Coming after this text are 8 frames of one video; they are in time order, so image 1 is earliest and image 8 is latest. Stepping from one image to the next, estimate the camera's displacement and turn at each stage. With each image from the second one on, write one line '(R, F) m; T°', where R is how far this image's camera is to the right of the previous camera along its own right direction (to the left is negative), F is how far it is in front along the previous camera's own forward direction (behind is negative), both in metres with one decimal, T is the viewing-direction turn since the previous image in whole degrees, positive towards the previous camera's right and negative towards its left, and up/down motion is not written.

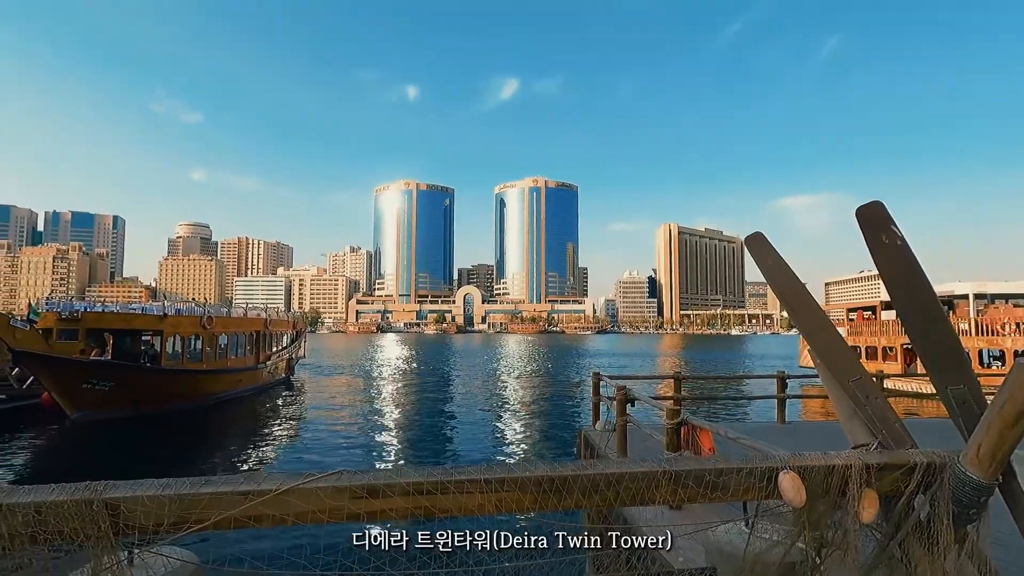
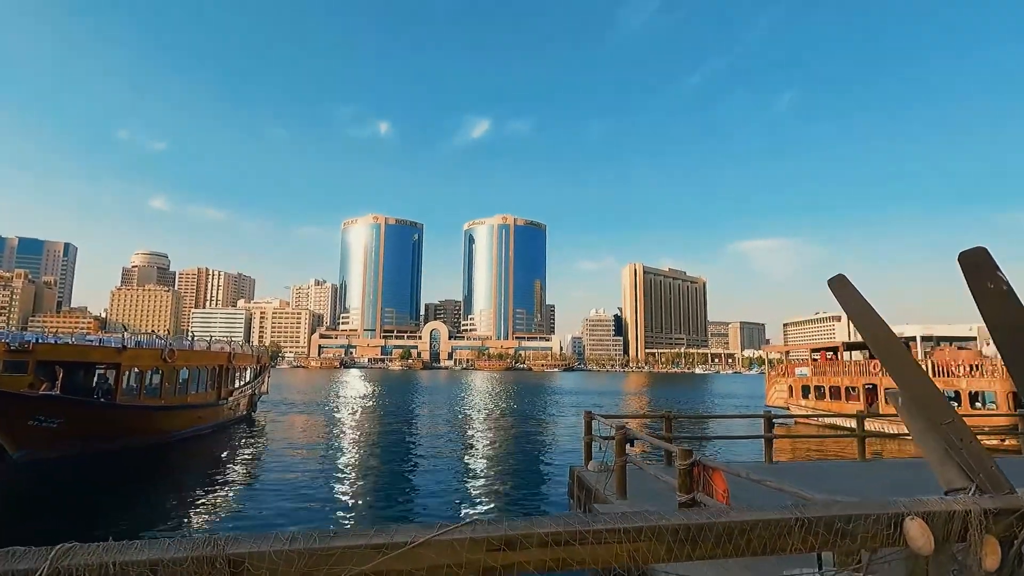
(-0.4, +0.1) m; +3°
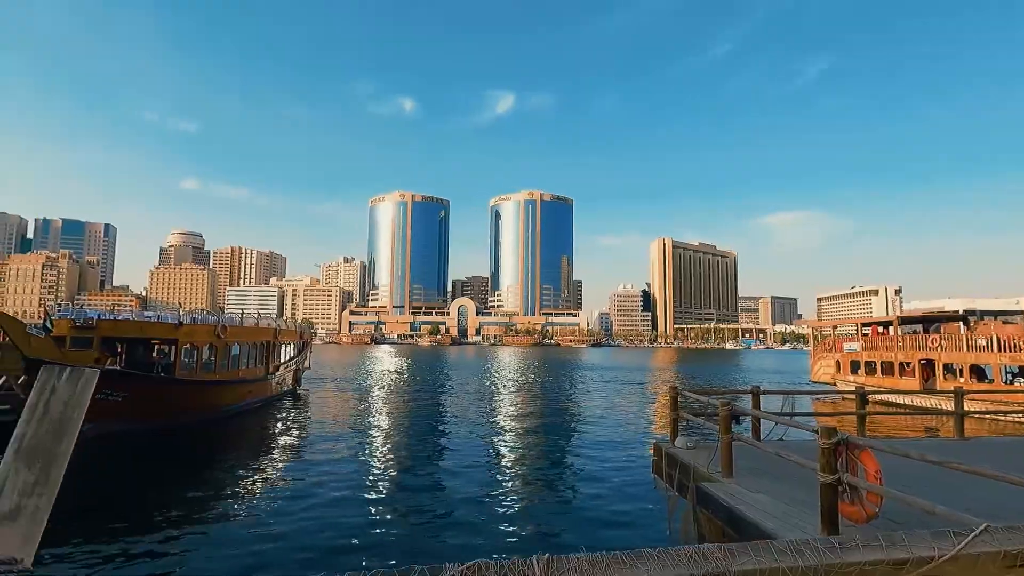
(-0.9, +0.3) m; -3°
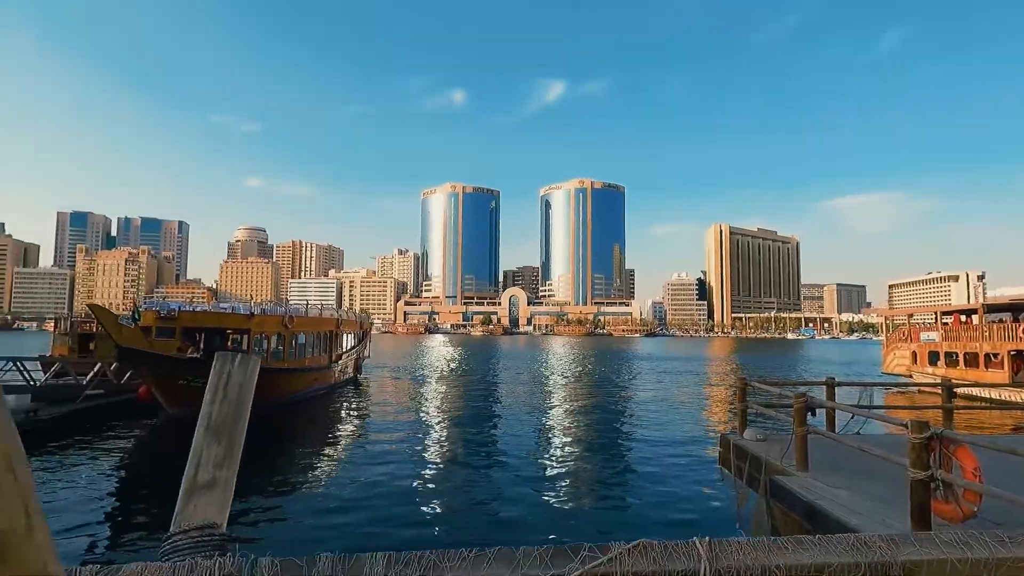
(-0.2, 0.0) m; -5°
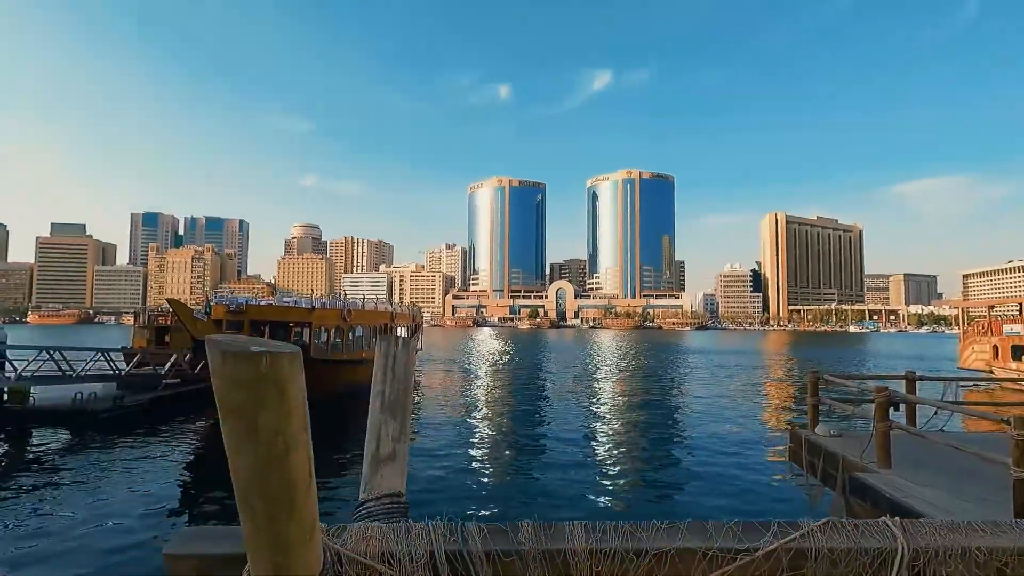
(-0.2, 0.0) m; -5°
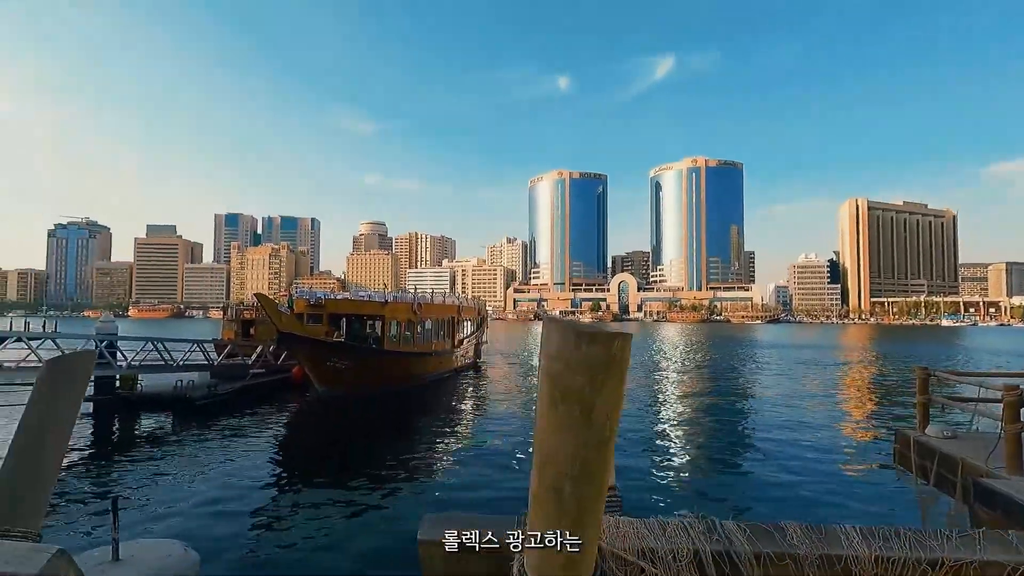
(-0.3, 0.0) m; -6°
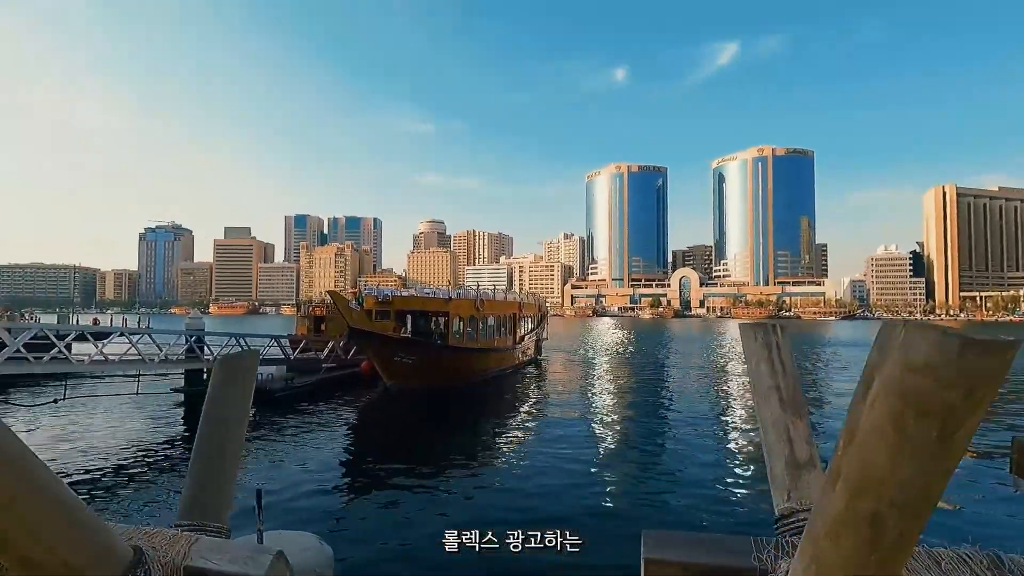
(-0.2, +0.1) m; -6°
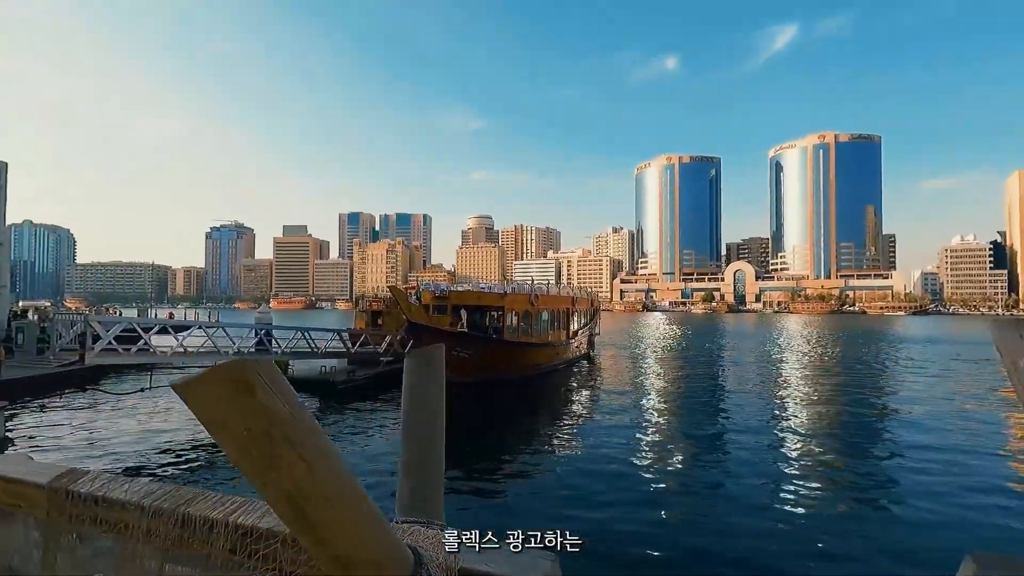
(-0.3, +0.1) m; -5°
